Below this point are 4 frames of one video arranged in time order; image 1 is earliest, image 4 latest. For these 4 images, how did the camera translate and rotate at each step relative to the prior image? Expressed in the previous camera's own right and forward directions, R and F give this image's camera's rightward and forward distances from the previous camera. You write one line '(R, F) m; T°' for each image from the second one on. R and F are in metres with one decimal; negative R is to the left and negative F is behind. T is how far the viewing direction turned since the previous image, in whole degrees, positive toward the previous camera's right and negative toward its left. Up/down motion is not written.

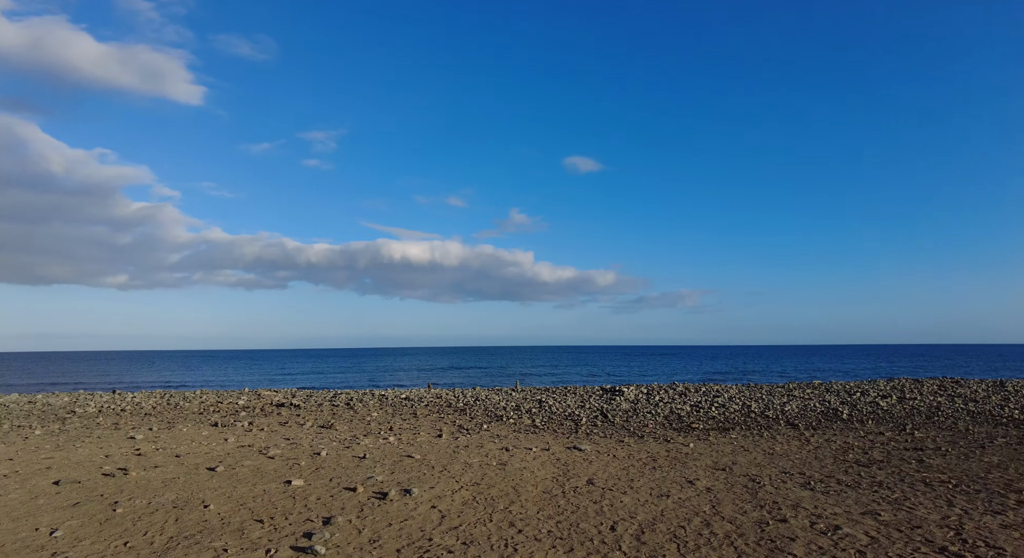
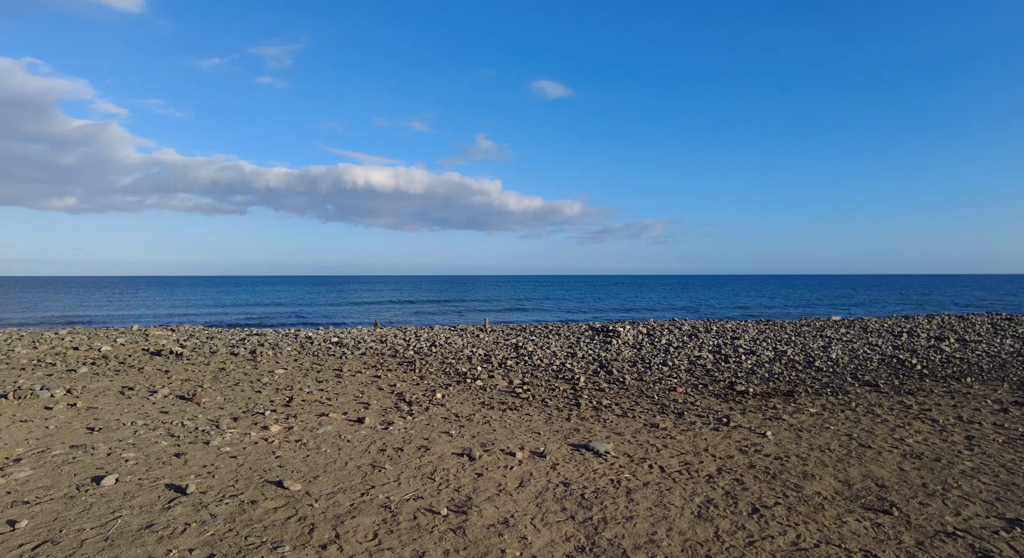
(0.0, +5.7) m; +3°
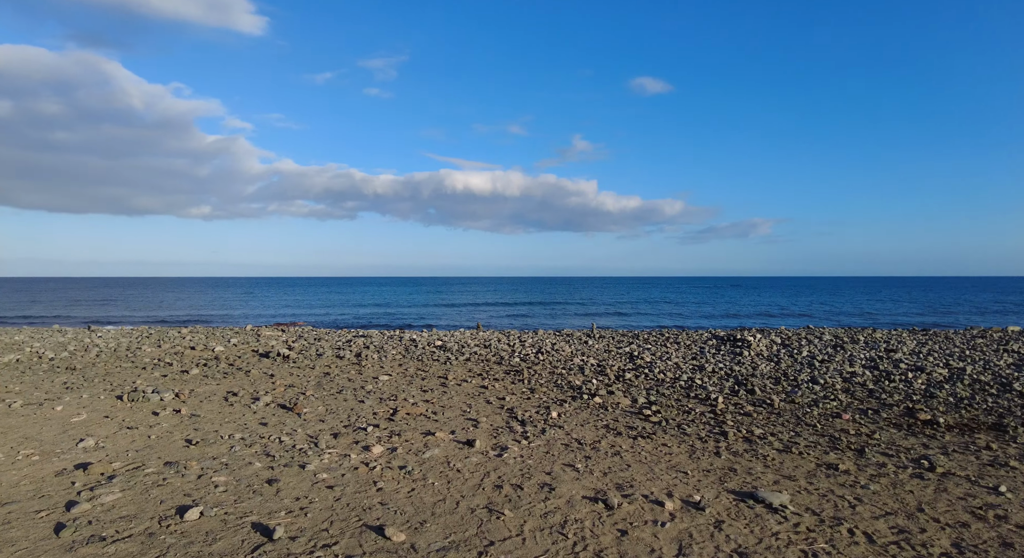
(-0.5, +1.3) m; -10°
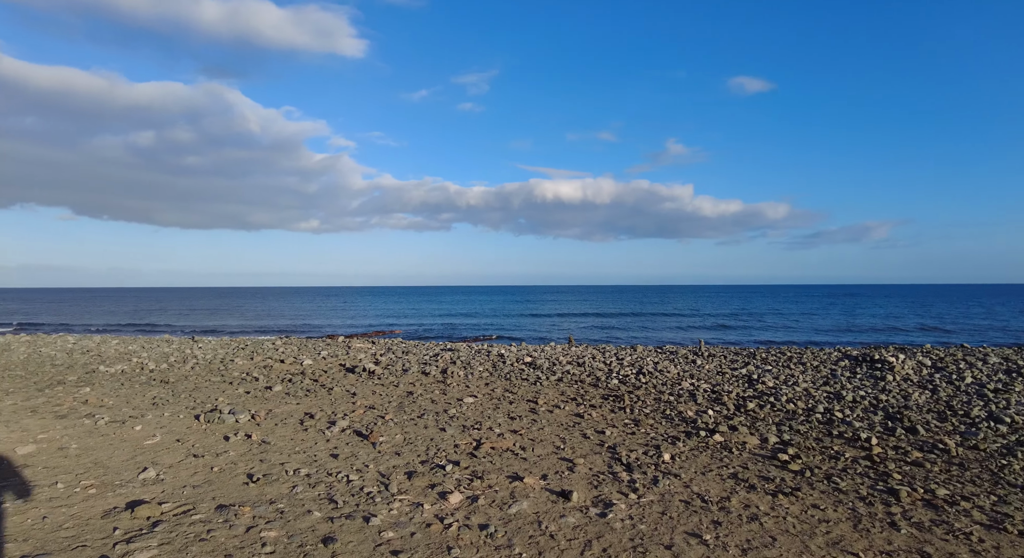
(-0.1, +1.3) m; -9°
